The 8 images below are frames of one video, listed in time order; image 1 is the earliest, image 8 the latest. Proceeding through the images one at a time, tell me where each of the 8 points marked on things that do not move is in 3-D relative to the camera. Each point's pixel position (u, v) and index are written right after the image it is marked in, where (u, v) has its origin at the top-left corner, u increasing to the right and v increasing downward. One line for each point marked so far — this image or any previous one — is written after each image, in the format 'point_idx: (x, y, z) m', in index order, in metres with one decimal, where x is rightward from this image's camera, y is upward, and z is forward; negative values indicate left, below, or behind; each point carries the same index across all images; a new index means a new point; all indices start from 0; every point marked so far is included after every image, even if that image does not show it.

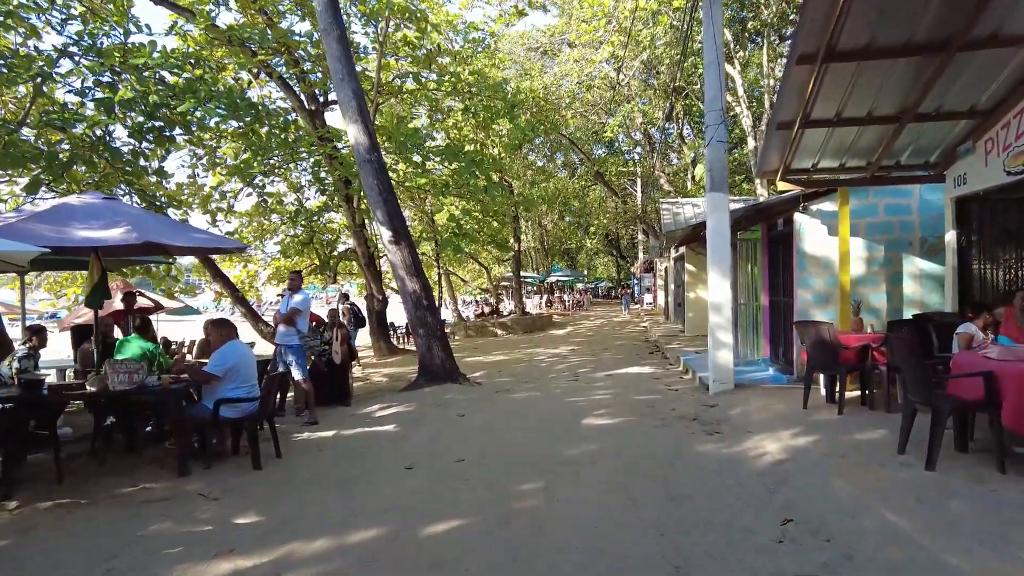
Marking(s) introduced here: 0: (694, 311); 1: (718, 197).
0: (+4.8, -0.6, +17.2) m
1: (+2.5, +1.1, +8.0) m
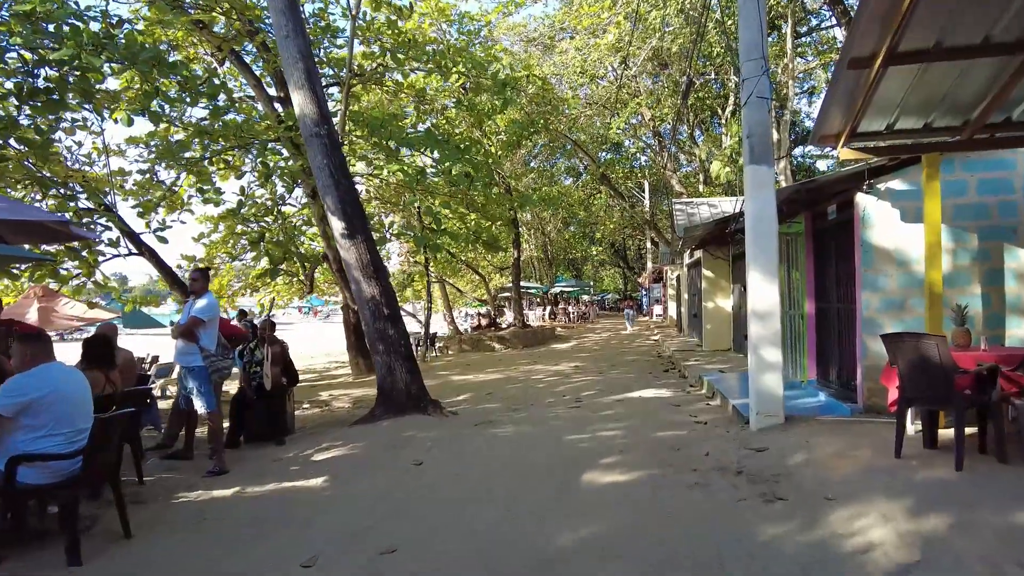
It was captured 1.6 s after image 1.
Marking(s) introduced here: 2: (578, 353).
0: (+4.7, -0.8, +15.2) m
1: (+2.3, +1.1, +6.1) m
2: (+1.8, -1.8, +18.2) m
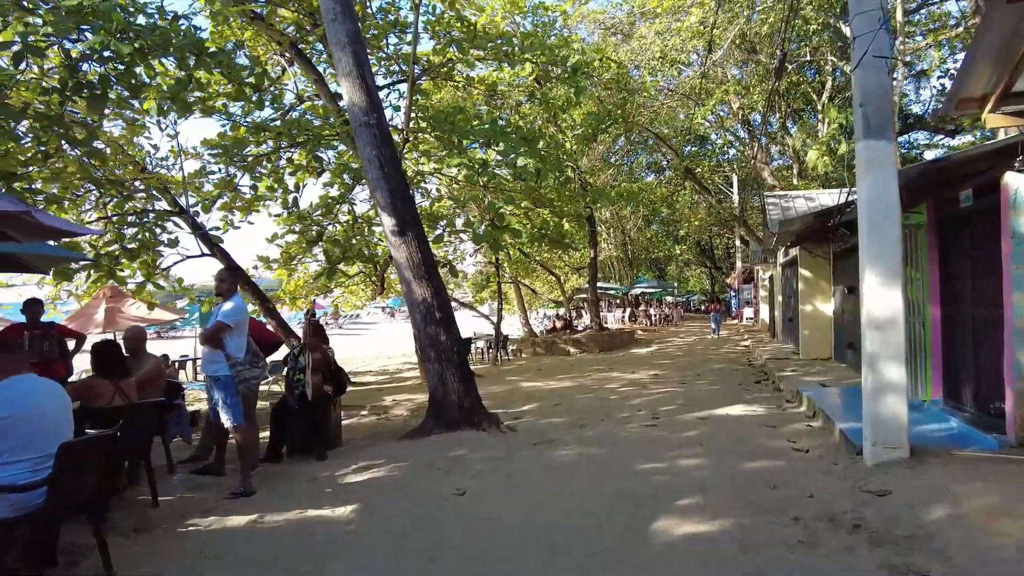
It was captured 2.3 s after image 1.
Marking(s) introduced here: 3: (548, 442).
0: (+6.3, -0.8, +13.7) m
1: (+2.8, +1.1, +4.9) m
2: (+3.8, -1.9, +17.0) m
3: (+0.4, -1.5, +6.5) m
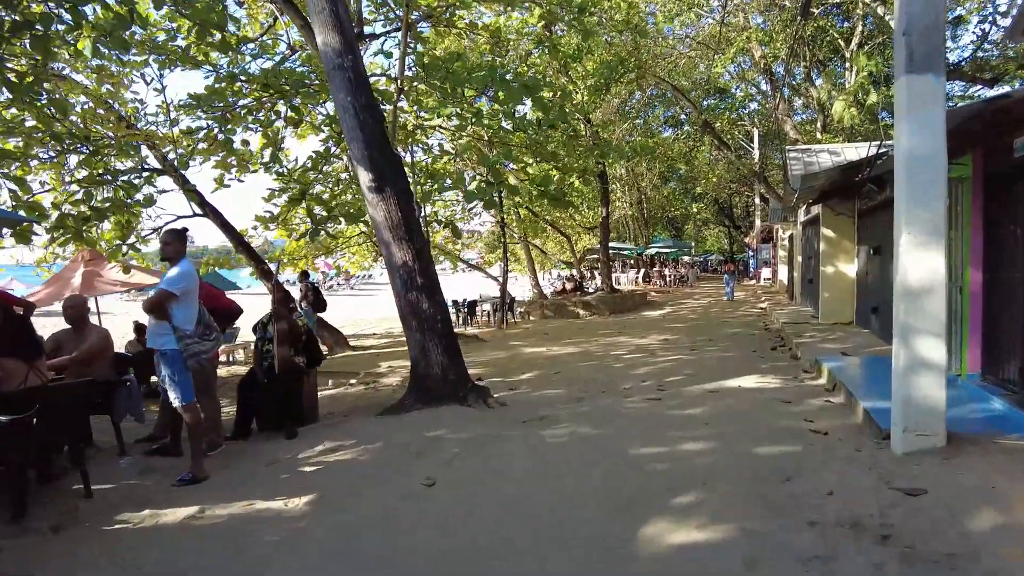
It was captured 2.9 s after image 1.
0: (+6.3, -0.1, +13.0) m
1: (+2.6, +1.3, +4.2) m
2: (+3.9, -0.9, +16.3) m
3: (+0.2, -1.2, +5.9) m
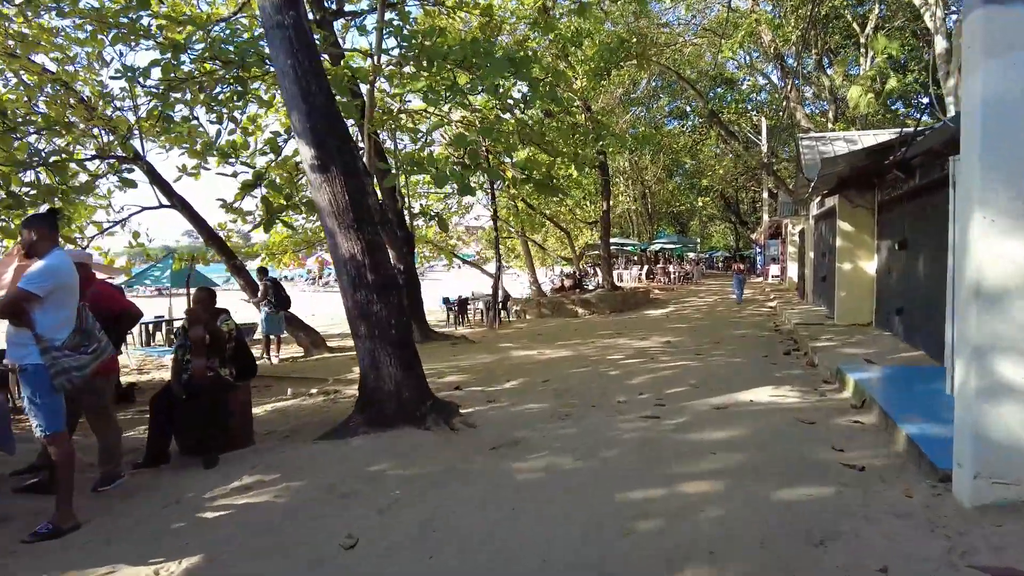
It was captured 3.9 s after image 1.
0: (+6.1, 0.0, +11.9) m
1: (+2.4, +1.3, +3.1) m
2: (+3.8, -0.8, +15.3) m
3: (0.0, -1.2, +4.9) m
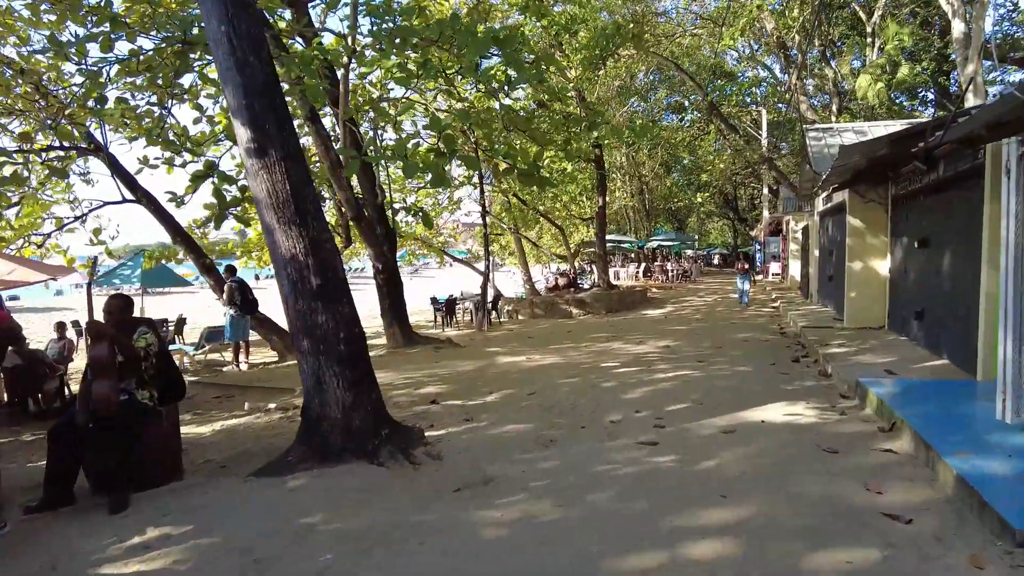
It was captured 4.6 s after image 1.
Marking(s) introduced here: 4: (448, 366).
0: (+5.9, 0.0, +11.1) m
1: (+2.2, +1.2, +2.3) m
2: (+3.5, -0.8, +14.5) m
3: (-0.2, -1.2, +4.1) m
4: (-1.0, -1.2, +9.9) m
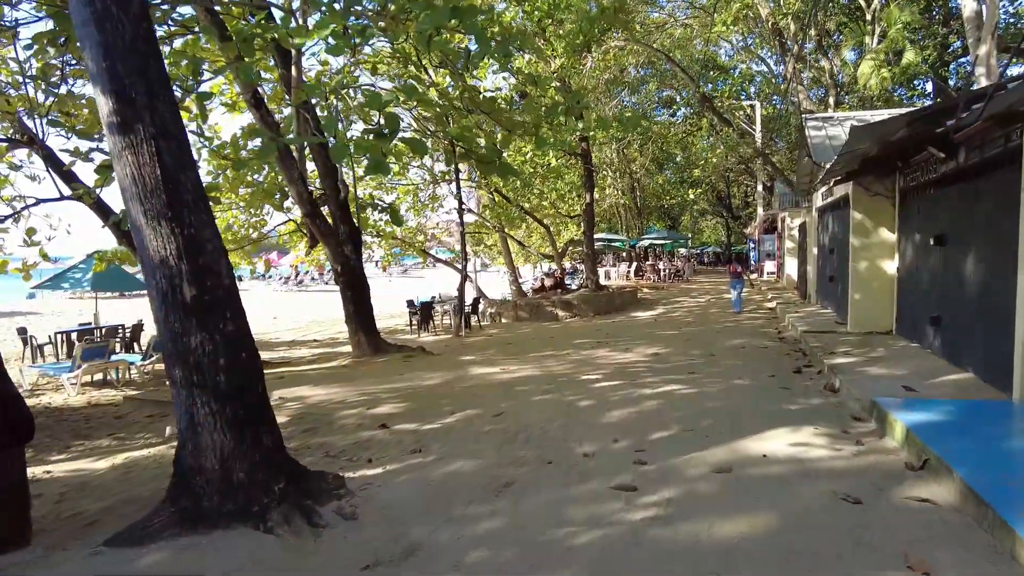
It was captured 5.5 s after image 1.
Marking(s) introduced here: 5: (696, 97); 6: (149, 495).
0: (+5.5, -0.1, +10.2) m
1: (+1.8, +1.2, +1.4) m
2: (+3.1, -0.8, +13.6) m
3: (-0.5, -1.3, +3.1) m
4: (-1.4, -1.2, +9.0) m
5: (+5.6, +5.9, +19.7) m
6: (-2.3, -1.3, +4.2) m
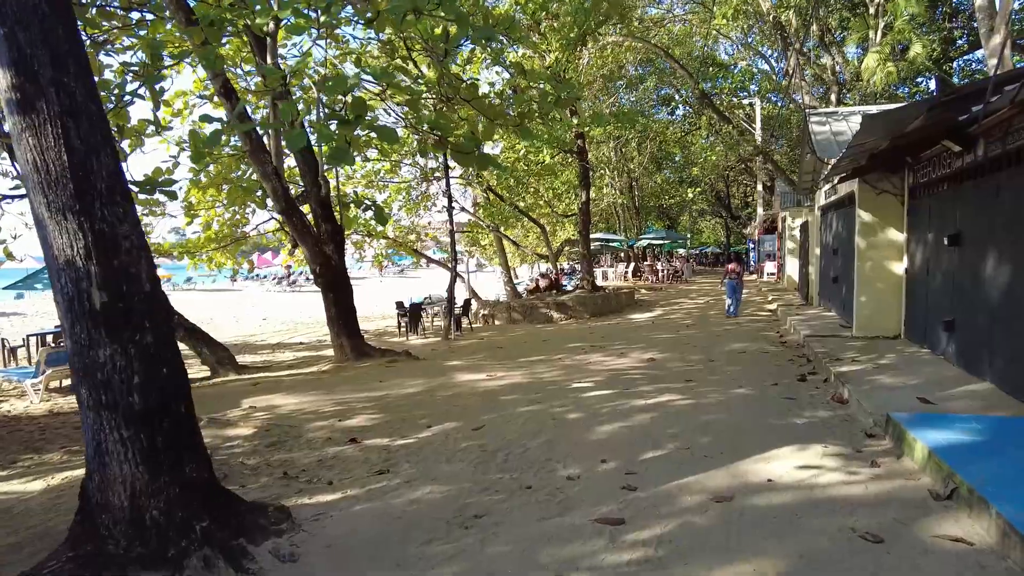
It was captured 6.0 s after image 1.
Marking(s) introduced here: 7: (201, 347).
0: (+5.3, -0.1, +9.7) m
1: (+1.7, +1.2, +0.9) m
2: (+2.9, -0.9, +13.1) m
3: (-0.7, -1.3, +2.6) m
4: (-1.5, -1.3, +8.5) m
5: (+5.4, +5.9, +19.2) m
6: (-2.5, -1.4, +3.7) m
7: (-5.0, -1.0, +10.4) m
